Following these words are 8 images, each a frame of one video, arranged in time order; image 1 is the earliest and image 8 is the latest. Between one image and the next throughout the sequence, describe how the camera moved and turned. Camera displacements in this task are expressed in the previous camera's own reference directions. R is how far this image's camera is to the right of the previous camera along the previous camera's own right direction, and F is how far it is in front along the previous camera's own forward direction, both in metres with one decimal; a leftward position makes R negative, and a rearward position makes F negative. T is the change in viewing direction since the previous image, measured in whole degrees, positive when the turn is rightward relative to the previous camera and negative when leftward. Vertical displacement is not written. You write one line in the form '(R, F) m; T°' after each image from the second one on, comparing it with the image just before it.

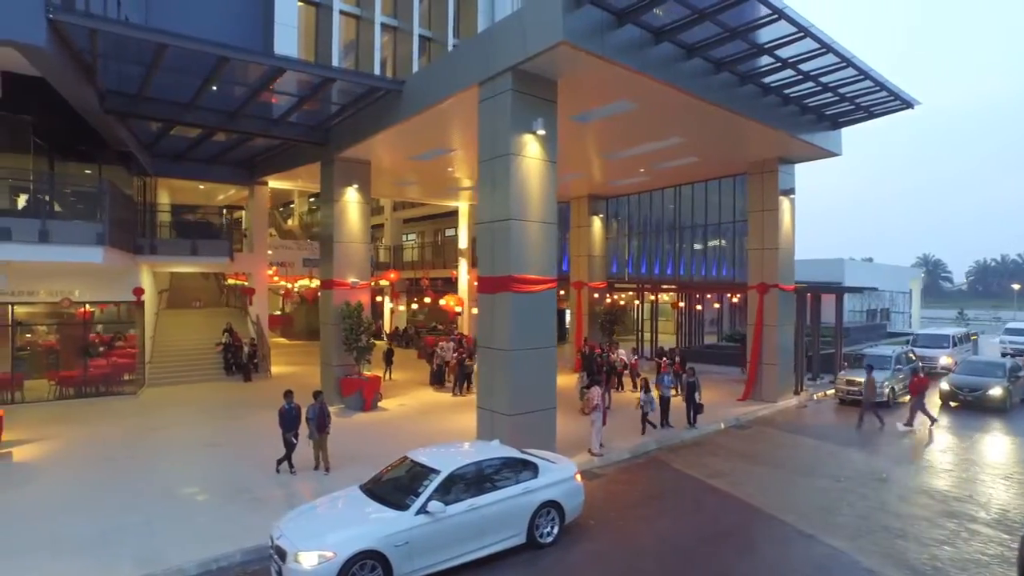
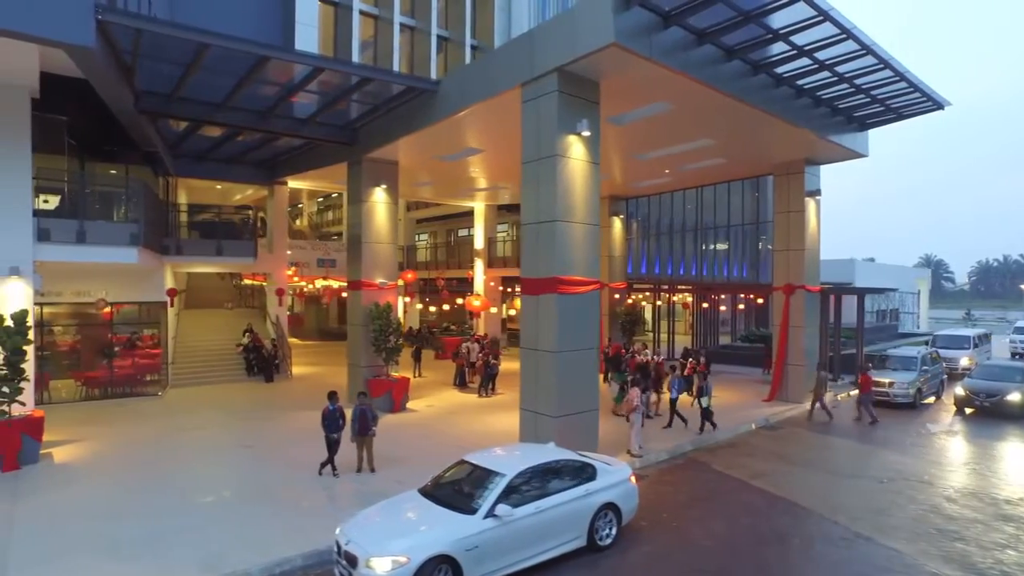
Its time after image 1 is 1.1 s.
(-0.8, 0.0) m; 0°
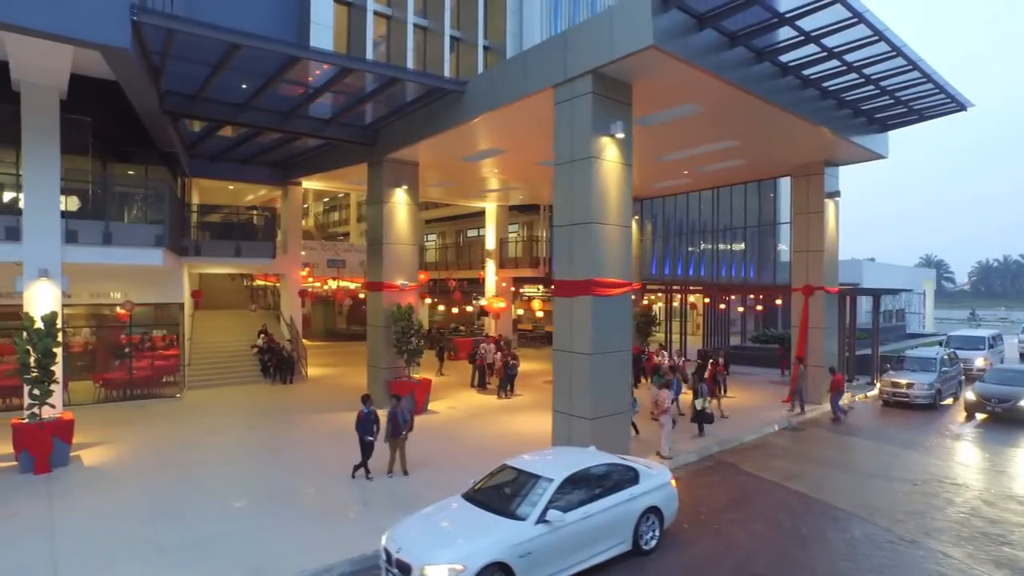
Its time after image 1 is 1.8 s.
(-0.7, 0.0) m; 0°
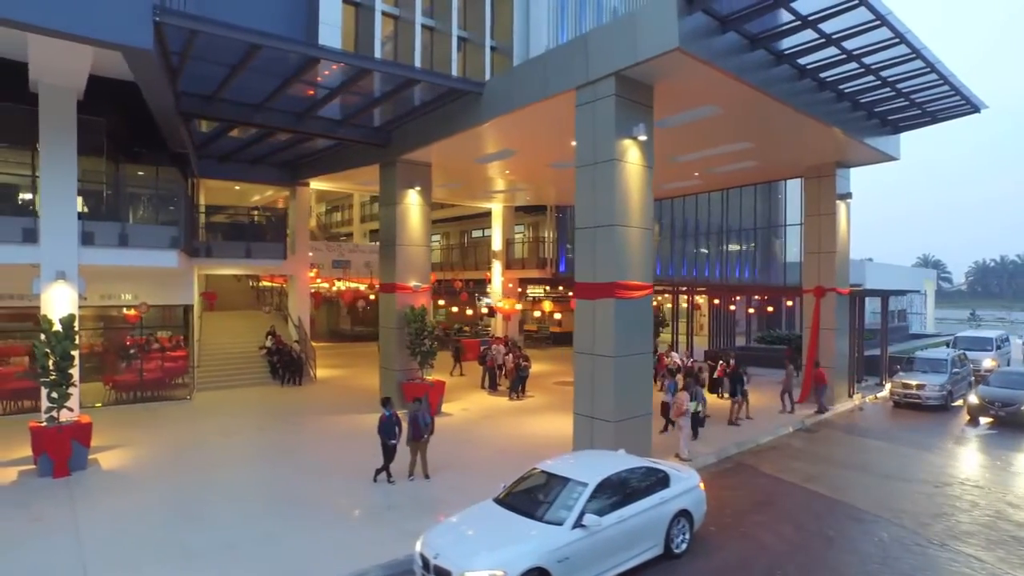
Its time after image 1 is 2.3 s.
(-0.5, 0.0) m; 0°
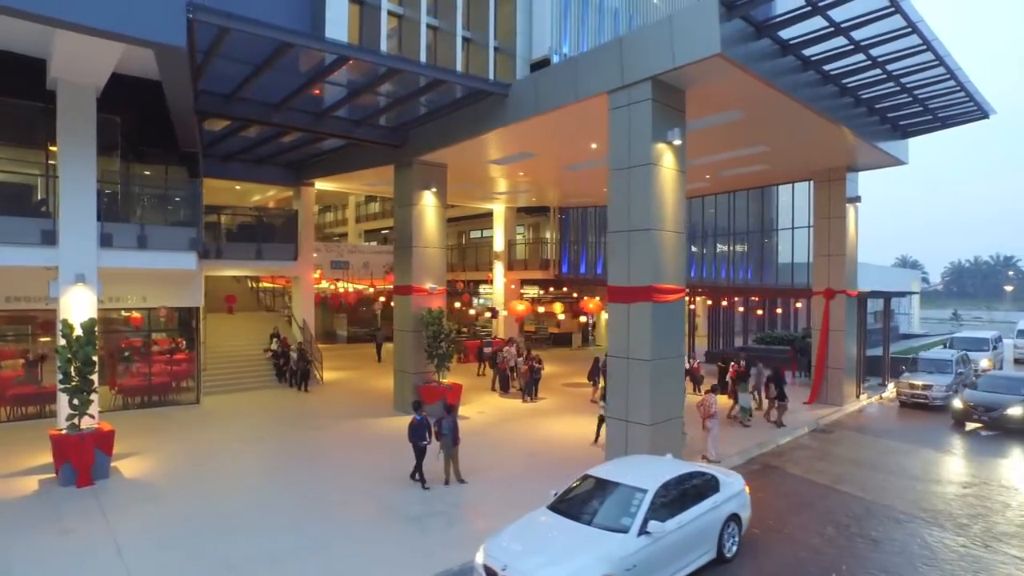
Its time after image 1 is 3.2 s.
(-1.0, +0.1) m; +2°
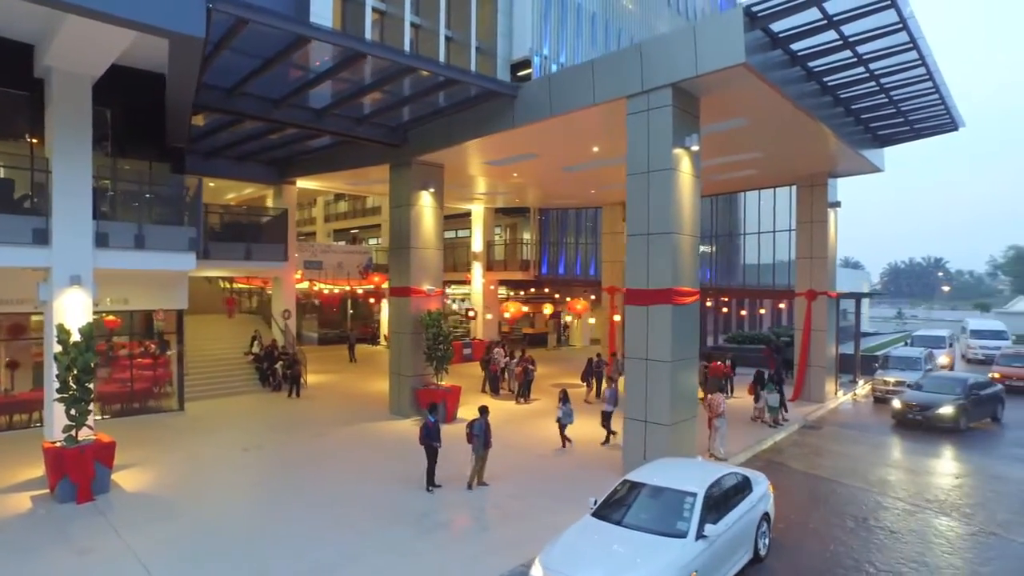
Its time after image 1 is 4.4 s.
(-1.3, +0.1) m; +5°
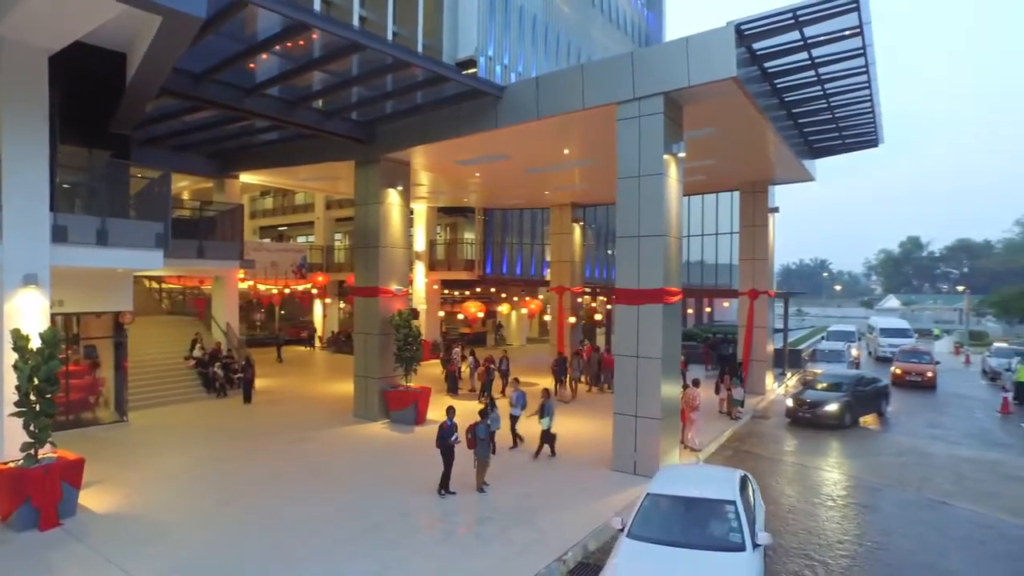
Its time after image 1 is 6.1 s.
(-1.6, +0.1) m; +9°
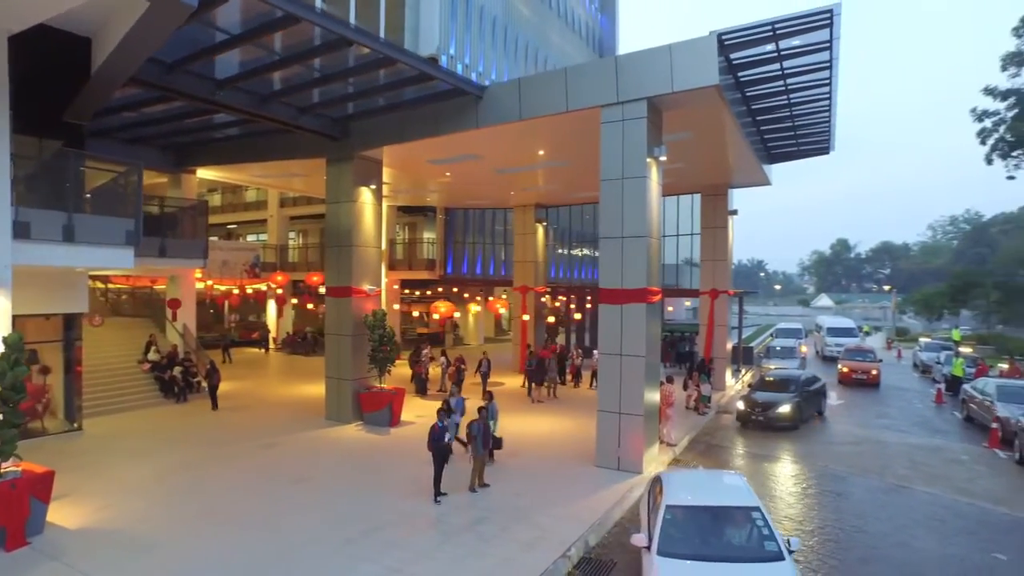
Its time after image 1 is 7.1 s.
(-0.8, 0.0) m; +5°
